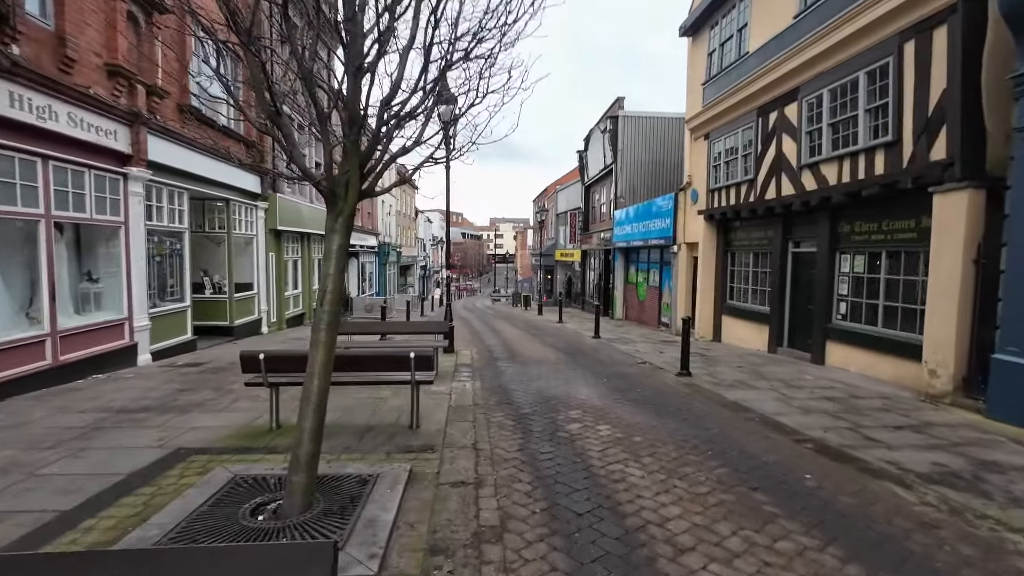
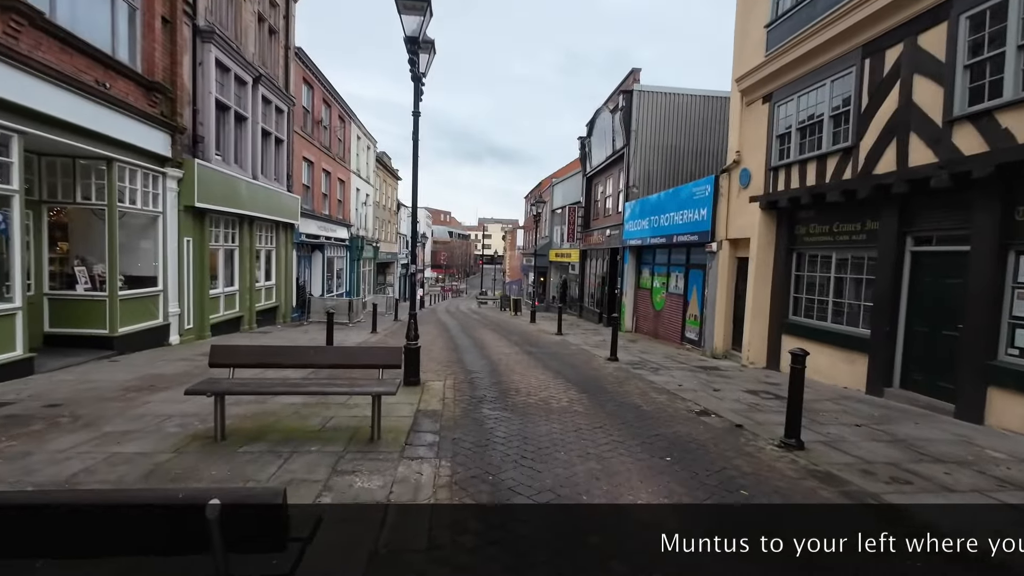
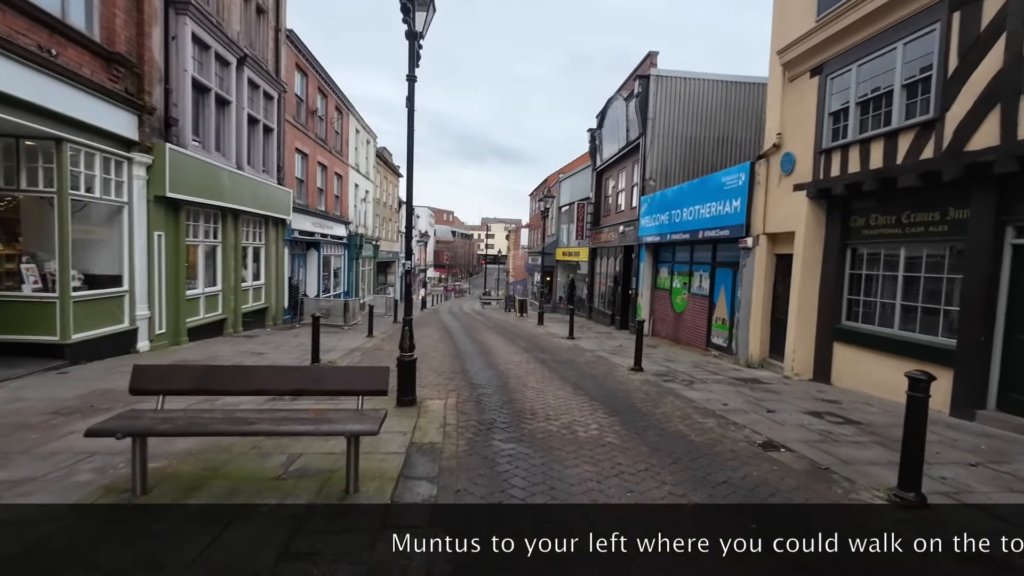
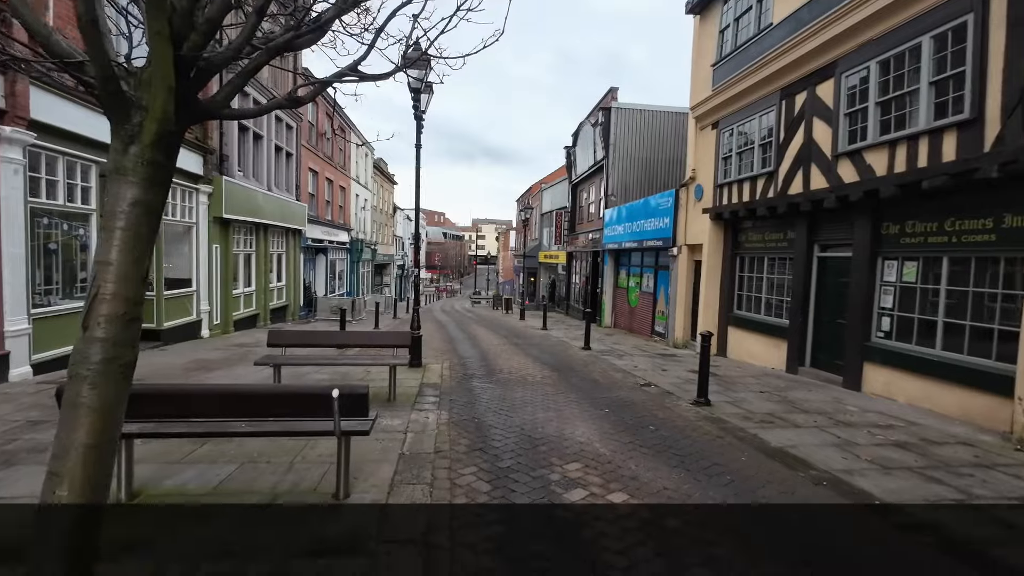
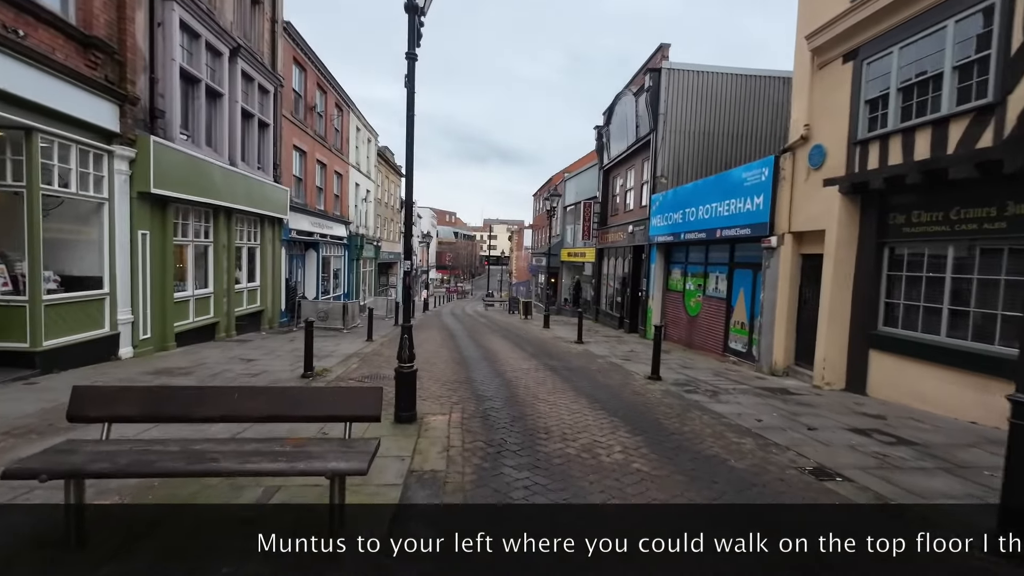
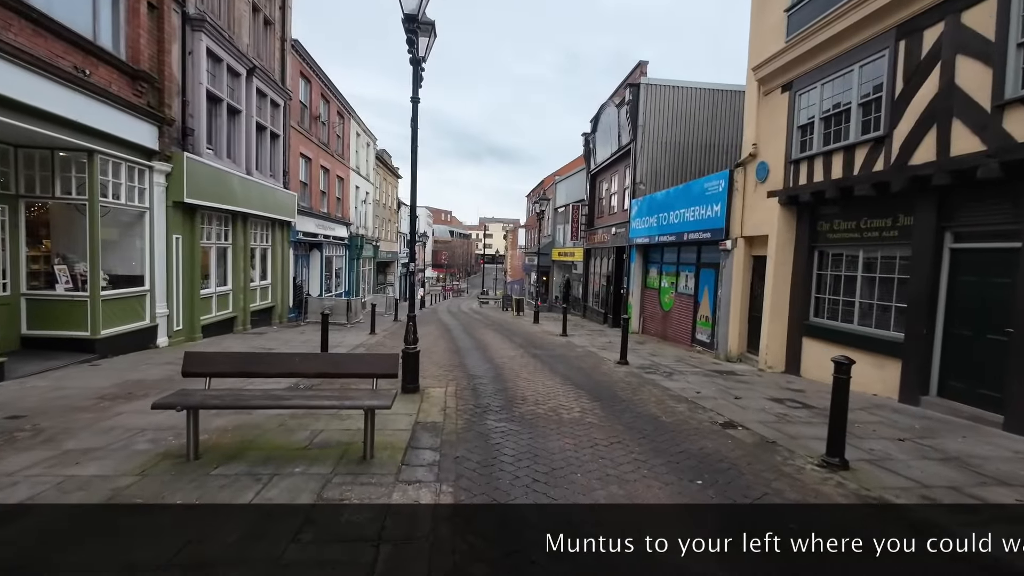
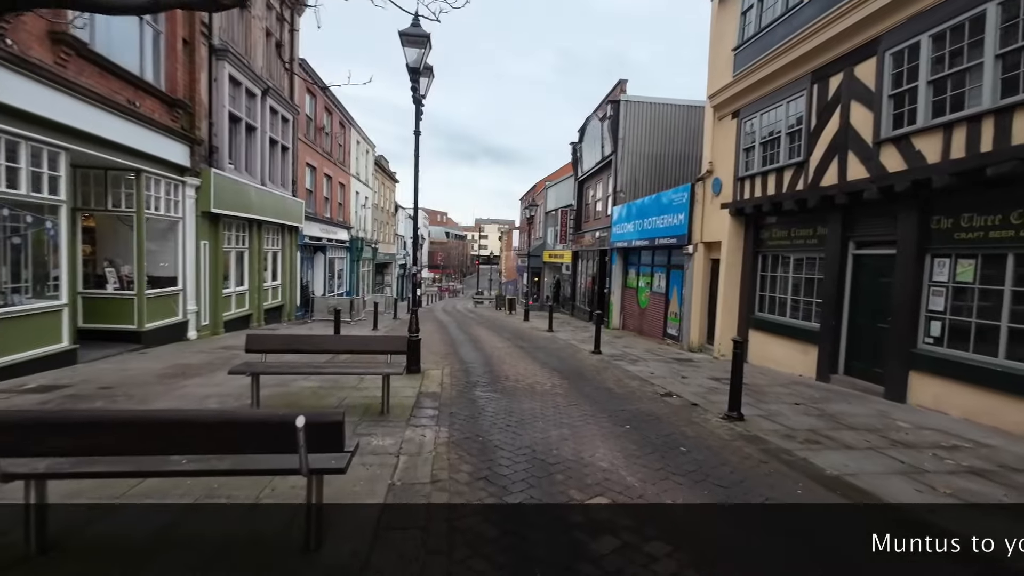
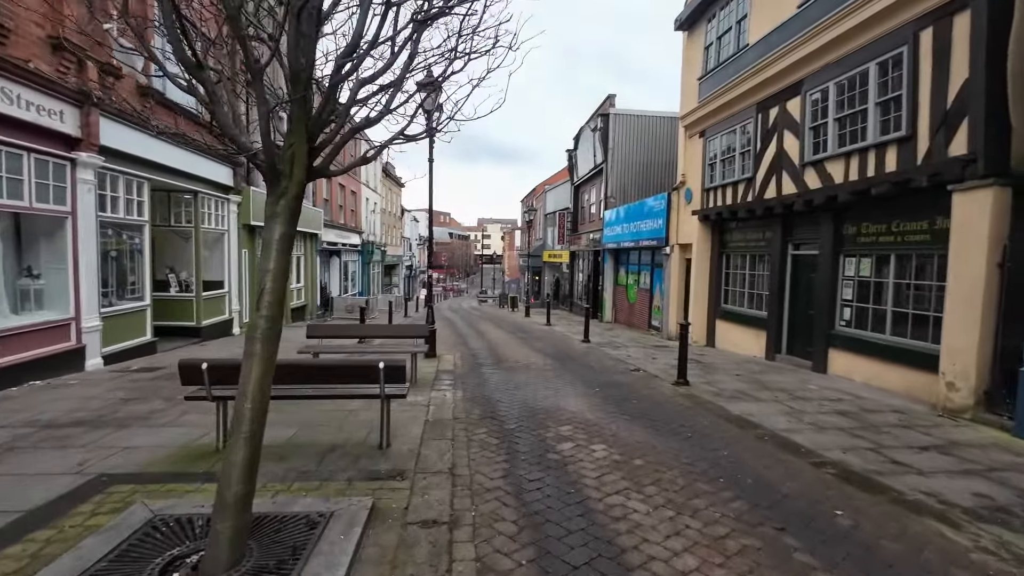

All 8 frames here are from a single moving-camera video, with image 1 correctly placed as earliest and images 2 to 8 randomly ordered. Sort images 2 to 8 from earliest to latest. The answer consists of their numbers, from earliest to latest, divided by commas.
8, 4, 7, 2, 6, 3, 5
